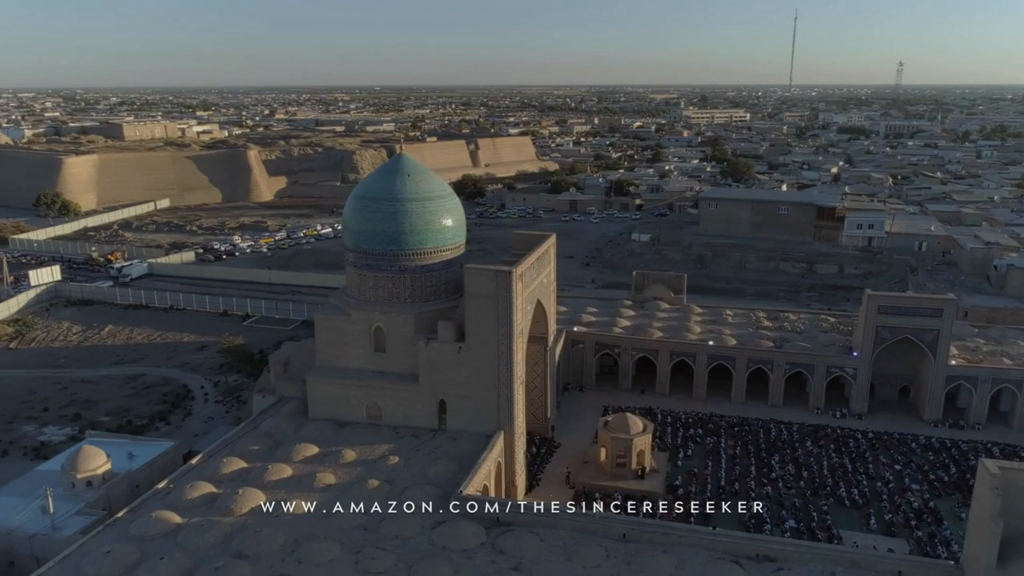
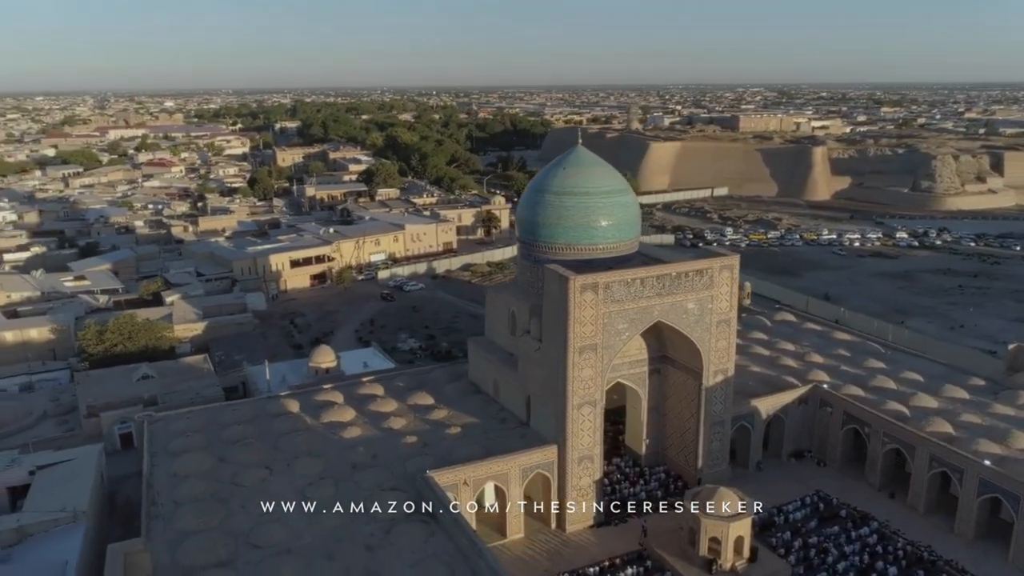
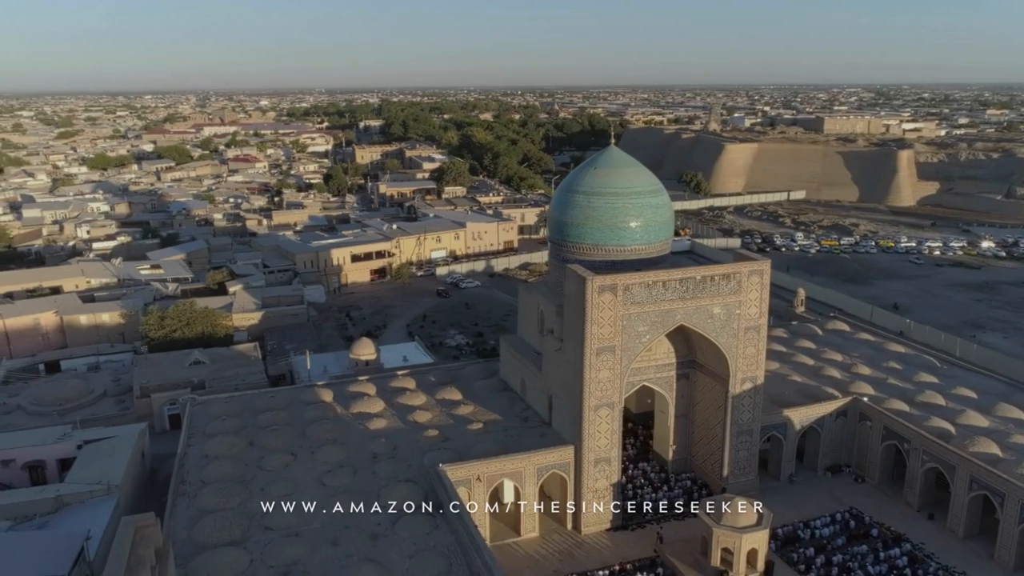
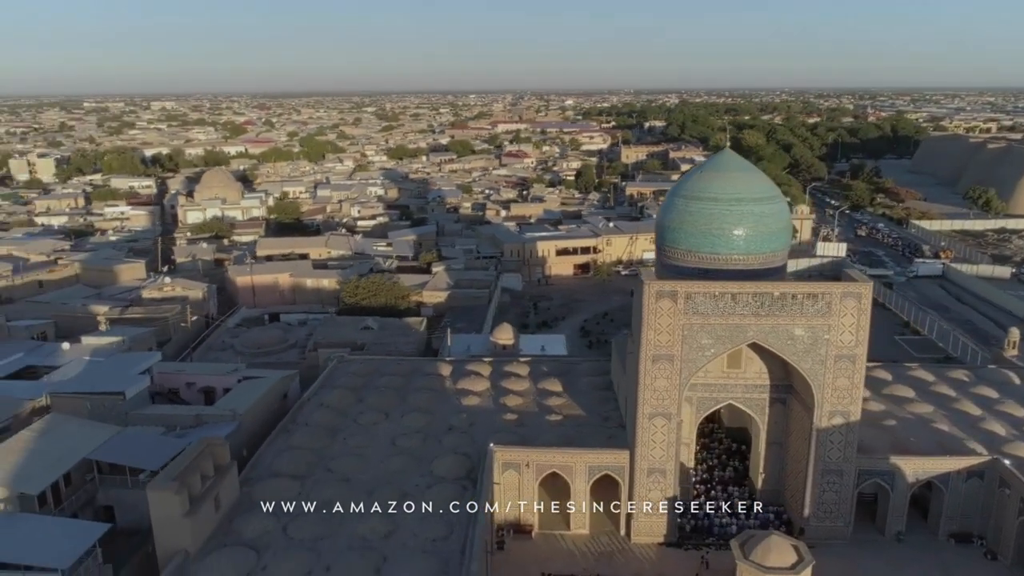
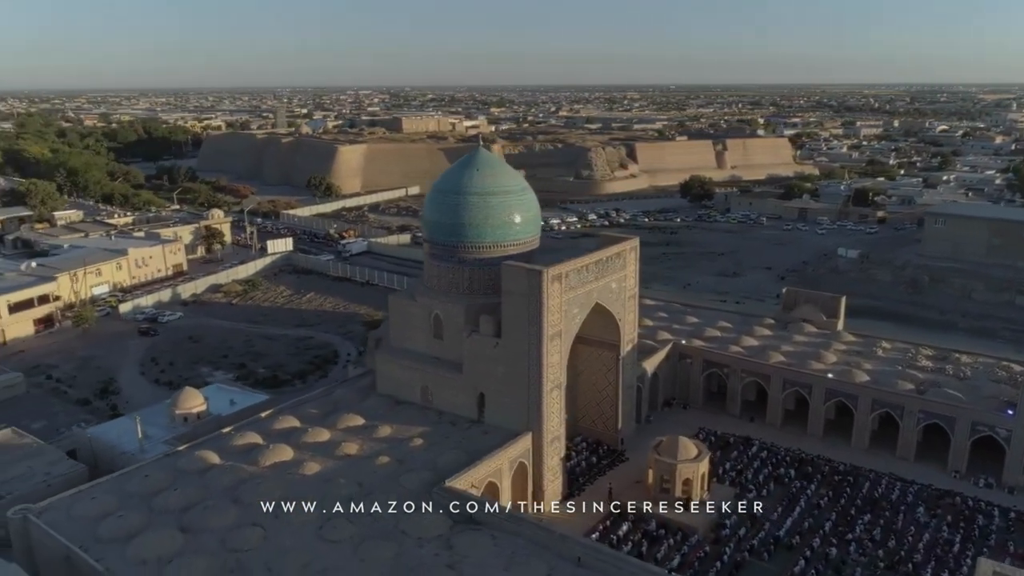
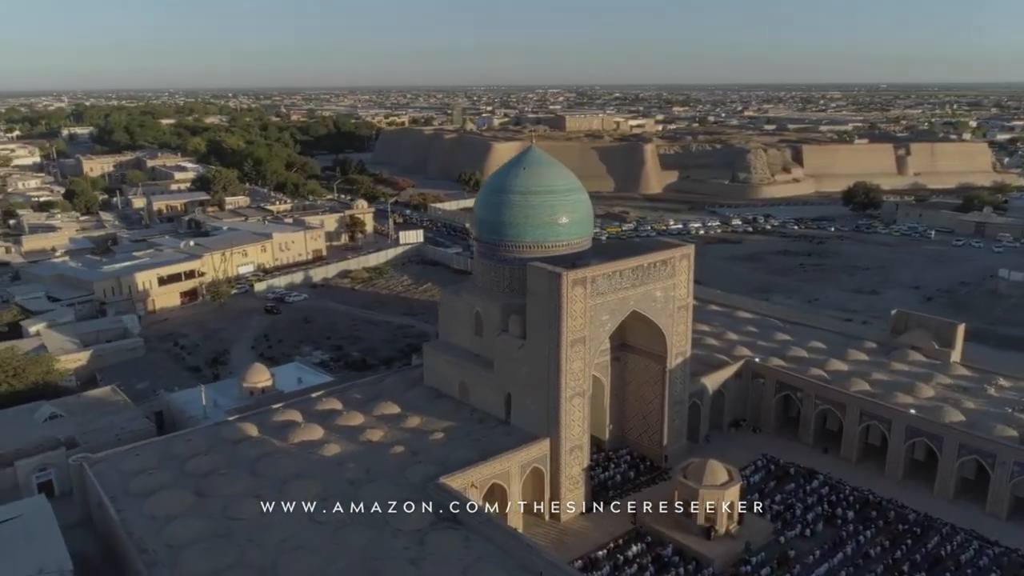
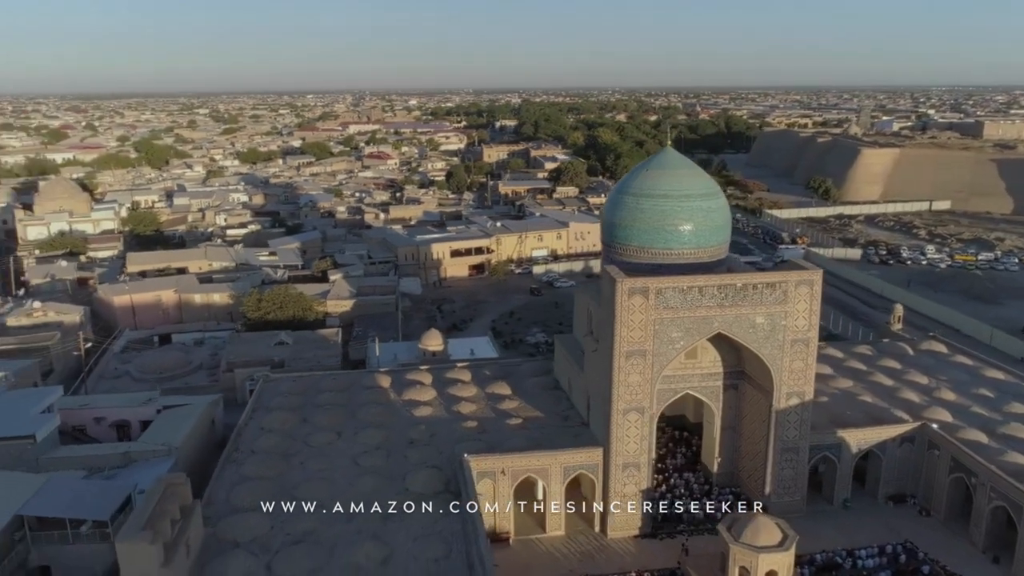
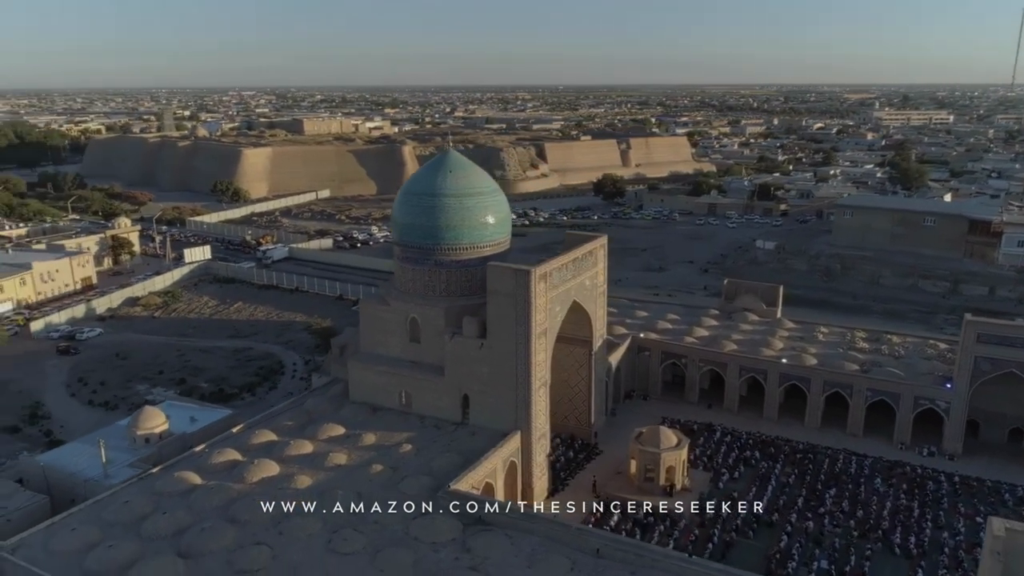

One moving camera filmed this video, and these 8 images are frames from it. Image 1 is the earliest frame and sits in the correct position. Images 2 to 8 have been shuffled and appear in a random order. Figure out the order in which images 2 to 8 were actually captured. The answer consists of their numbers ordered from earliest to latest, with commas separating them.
8, 5, 6, 2, 3, 7, 4
